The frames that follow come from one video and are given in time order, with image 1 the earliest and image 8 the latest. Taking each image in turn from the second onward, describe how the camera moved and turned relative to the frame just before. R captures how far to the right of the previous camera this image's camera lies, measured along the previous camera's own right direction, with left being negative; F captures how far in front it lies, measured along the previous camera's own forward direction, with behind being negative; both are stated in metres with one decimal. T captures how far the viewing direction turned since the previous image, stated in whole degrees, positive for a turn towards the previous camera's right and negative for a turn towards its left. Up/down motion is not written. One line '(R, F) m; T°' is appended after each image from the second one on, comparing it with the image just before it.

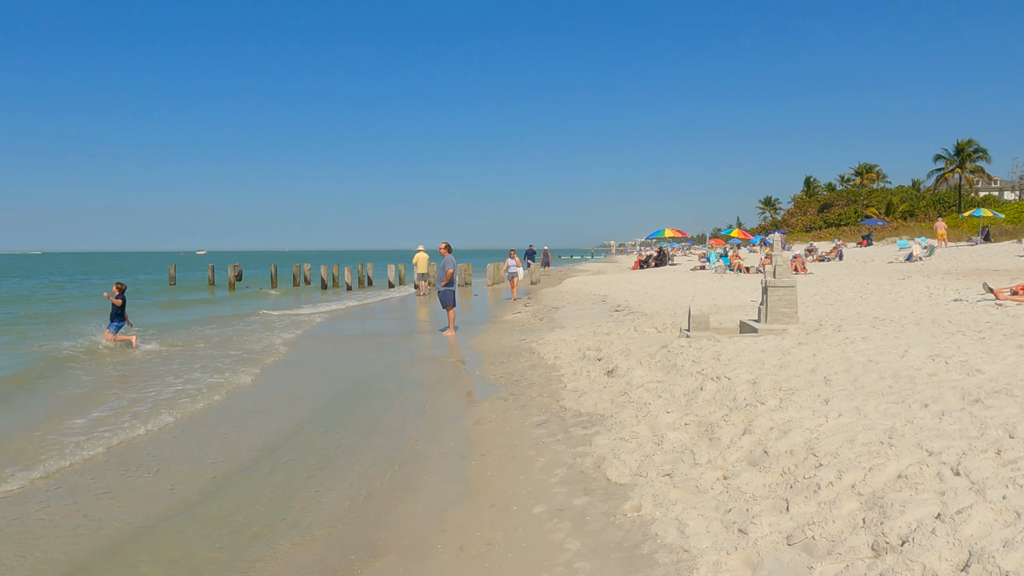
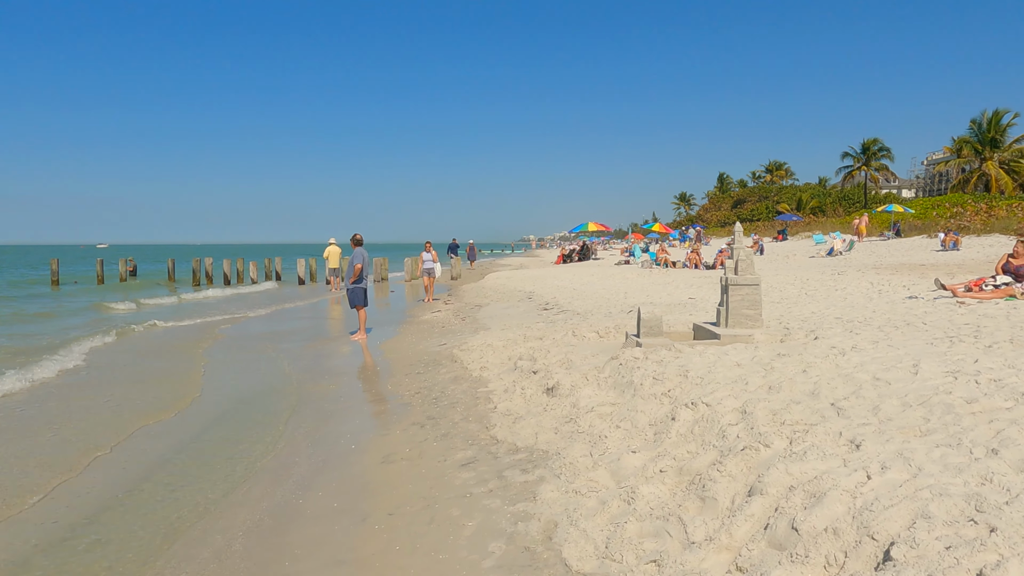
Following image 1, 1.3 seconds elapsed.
(0.0, +1.5) m; +6°
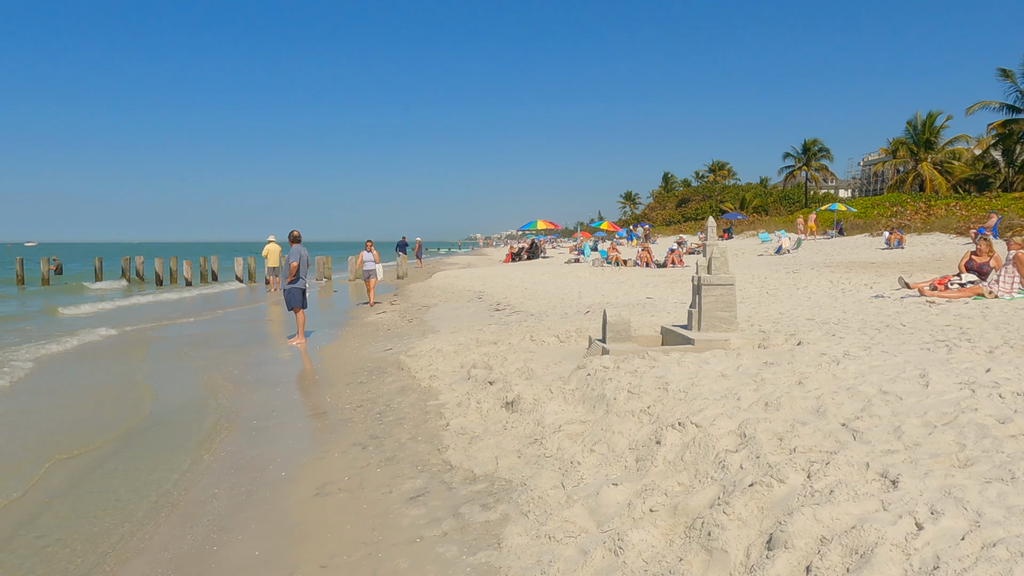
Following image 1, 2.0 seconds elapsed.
(-0.1, +0.8) m; +4°
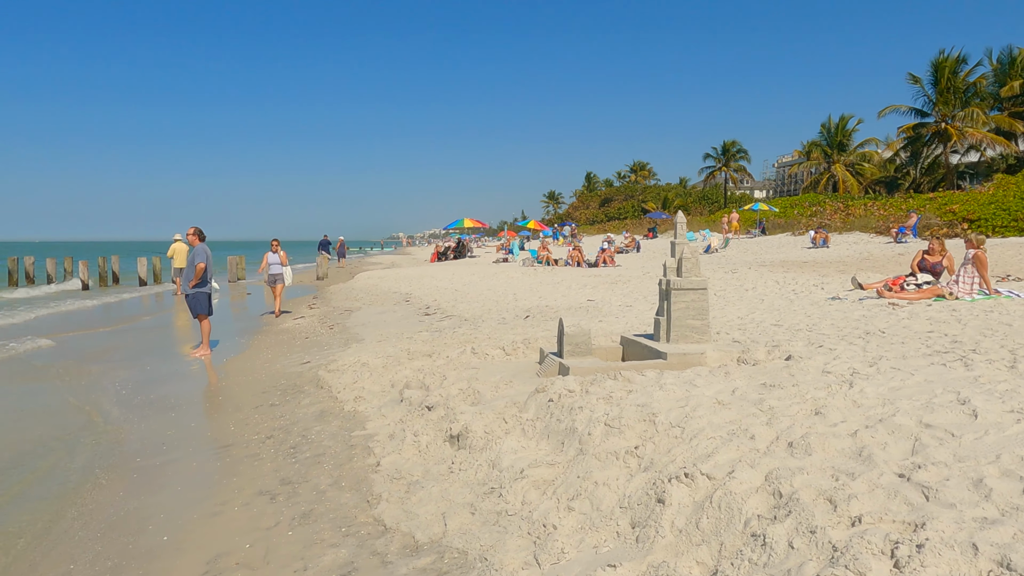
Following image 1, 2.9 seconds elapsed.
(-0.1, +1.1) m; +6°
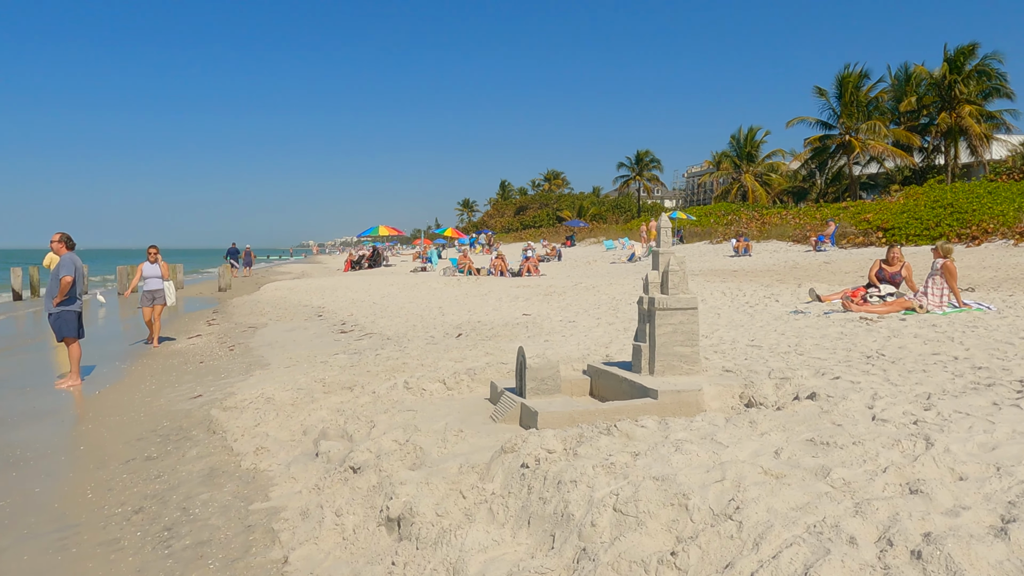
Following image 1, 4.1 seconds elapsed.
(-0.2, +1.3) m; +6°
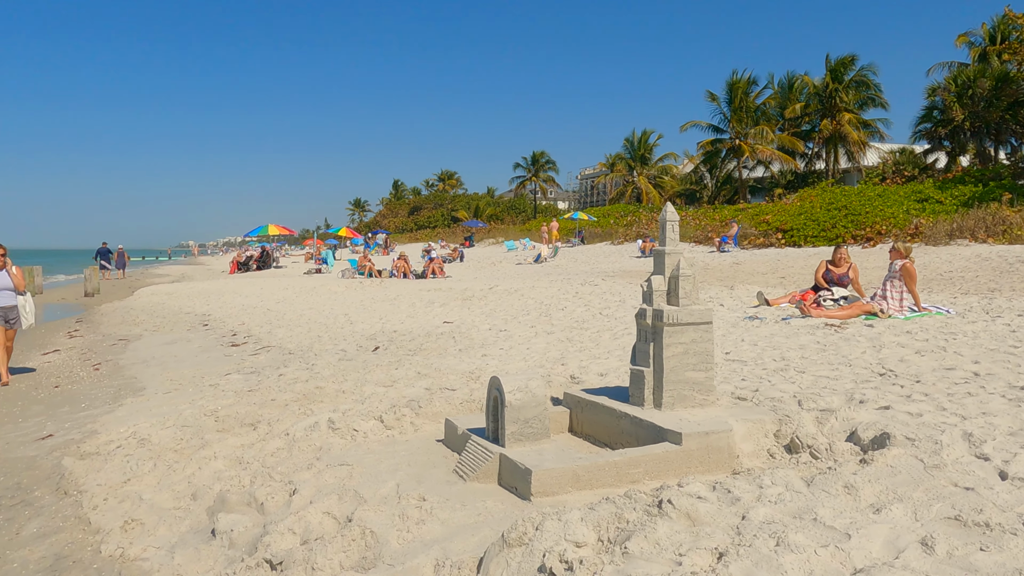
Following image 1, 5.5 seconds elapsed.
(-0.4, +1.2) m; +8°
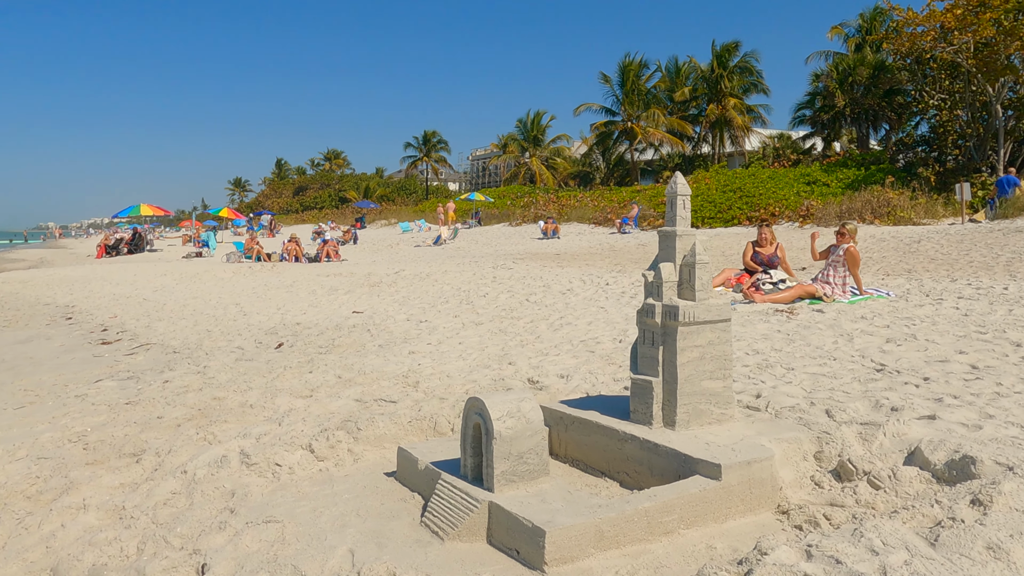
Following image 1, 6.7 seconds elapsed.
(-0.3, +0.9) m; +8°
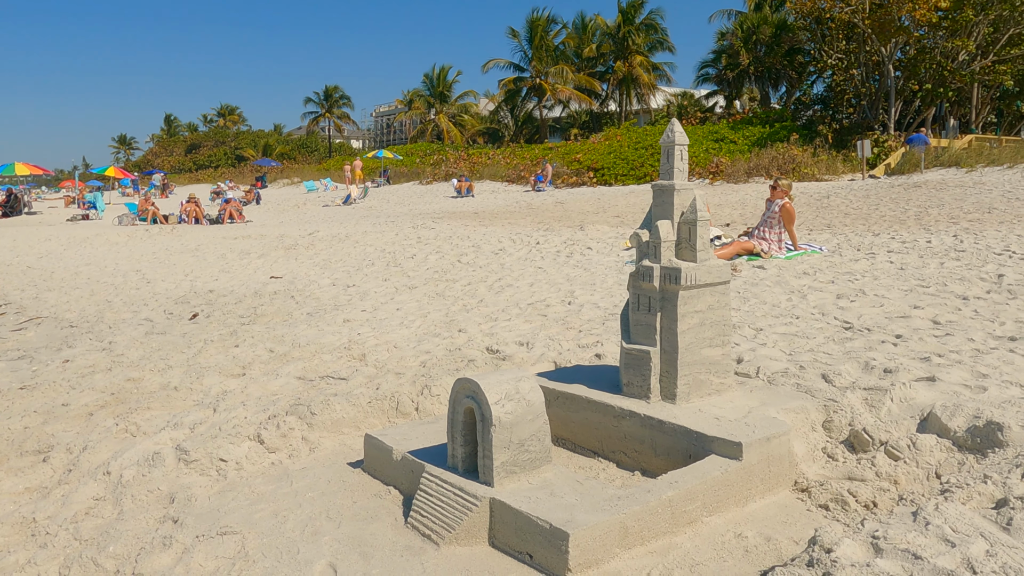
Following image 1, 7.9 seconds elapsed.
(-0.3, +0.4) m; +7°
